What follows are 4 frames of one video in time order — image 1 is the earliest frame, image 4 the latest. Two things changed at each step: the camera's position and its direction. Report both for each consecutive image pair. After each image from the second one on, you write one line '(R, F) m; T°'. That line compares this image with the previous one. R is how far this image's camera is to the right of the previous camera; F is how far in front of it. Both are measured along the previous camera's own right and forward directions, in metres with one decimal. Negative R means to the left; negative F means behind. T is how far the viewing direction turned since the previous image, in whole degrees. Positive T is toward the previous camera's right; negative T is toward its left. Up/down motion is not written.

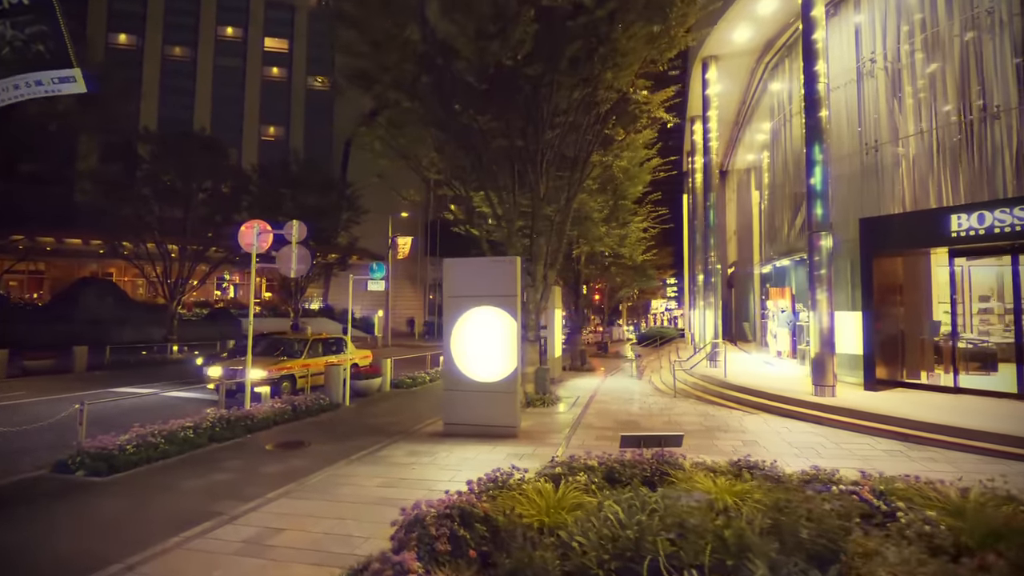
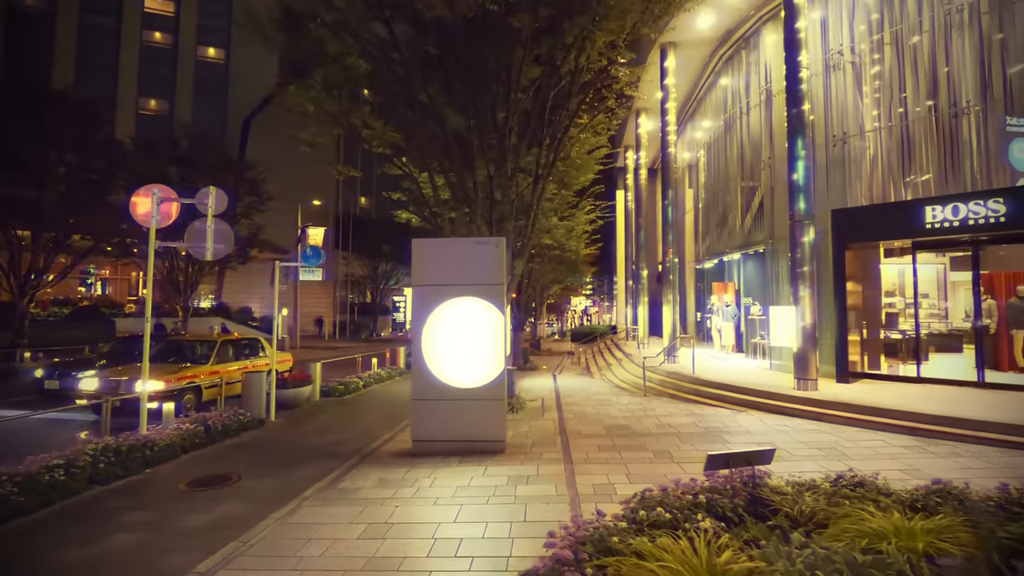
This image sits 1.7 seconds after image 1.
(-1.3, +1.7) m; +10°
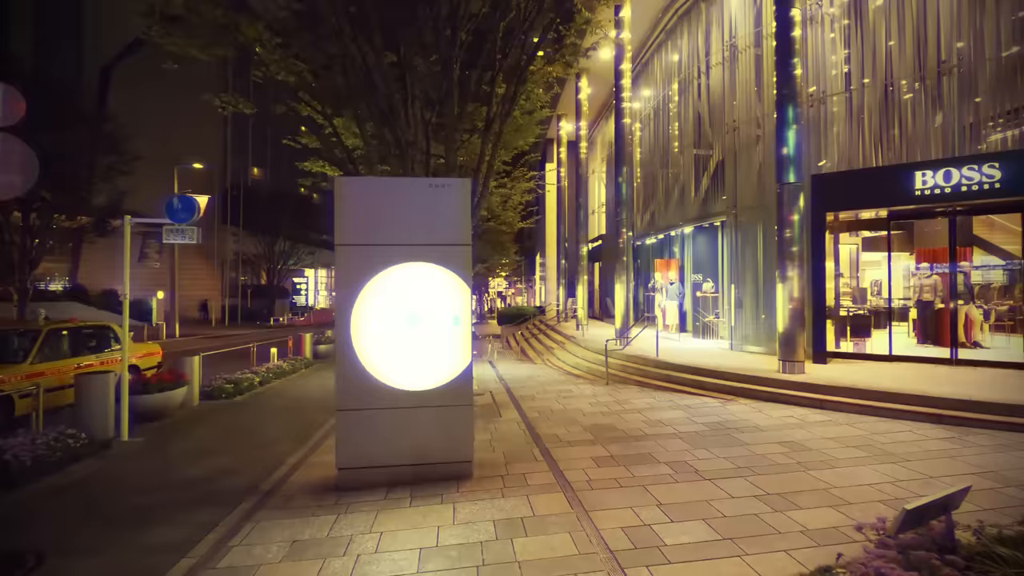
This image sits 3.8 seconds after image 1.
(-0.7, +2.3) m; +10°
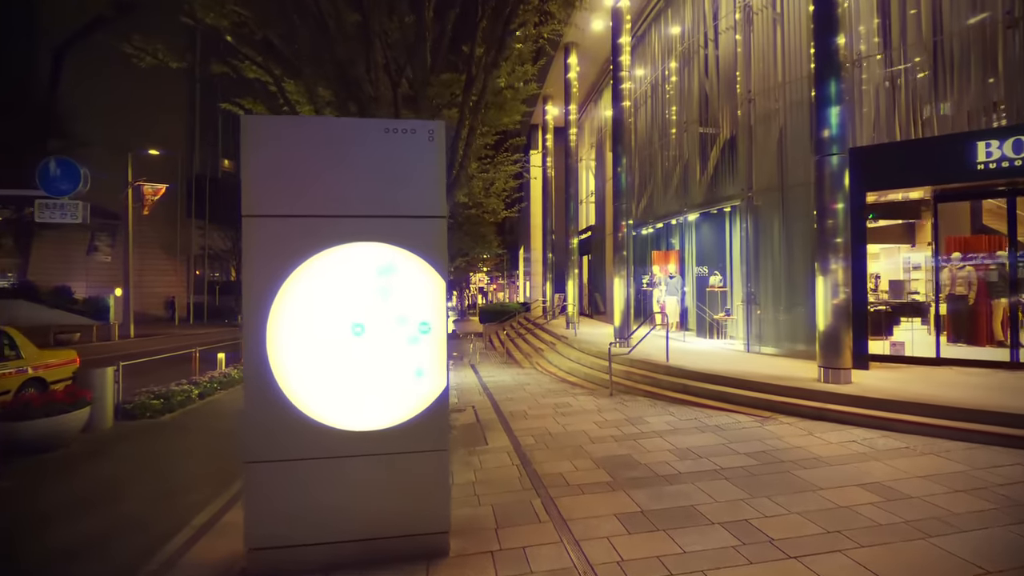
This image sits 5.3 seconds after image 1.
(-0.1, +1.8) m; +2°
